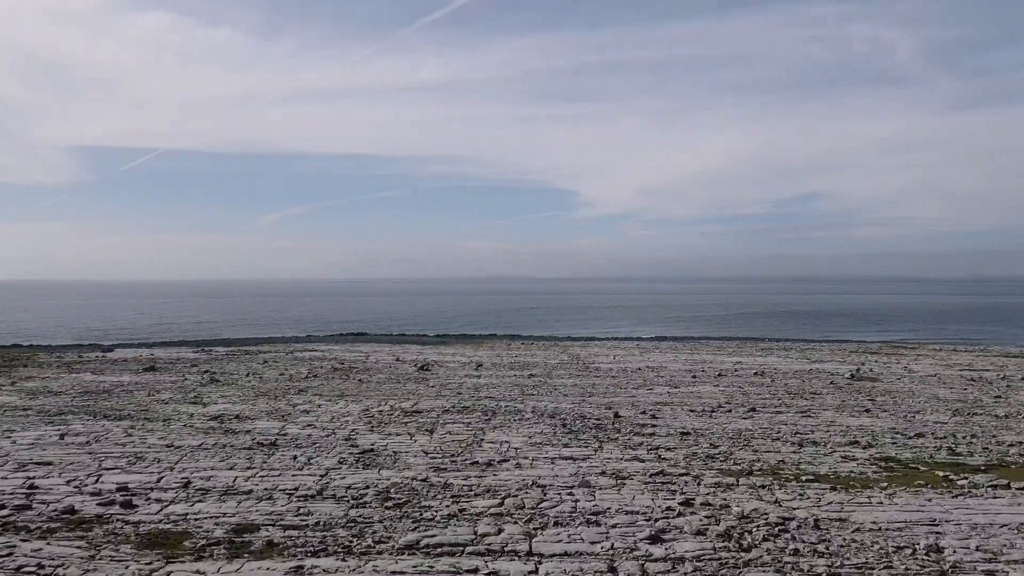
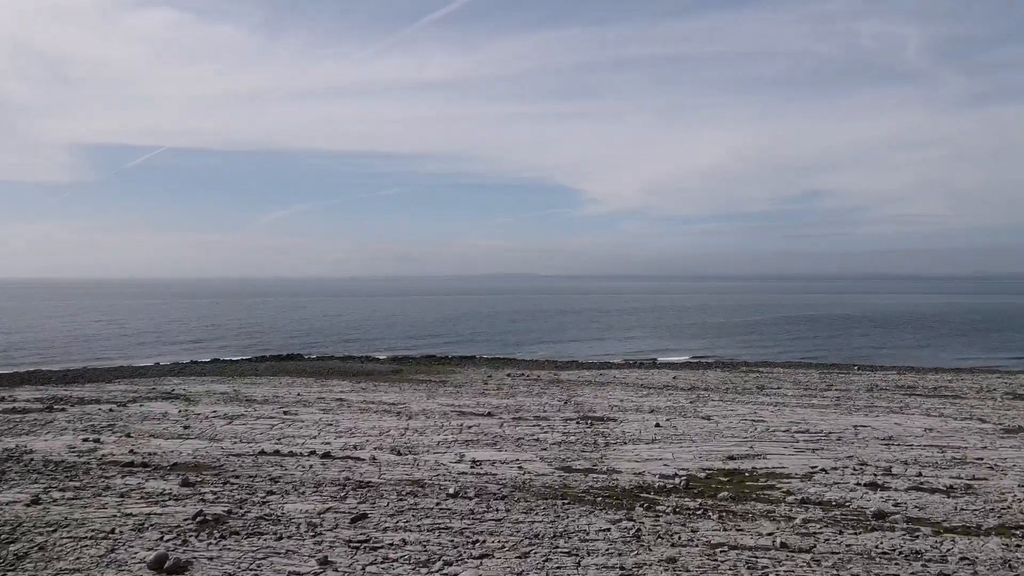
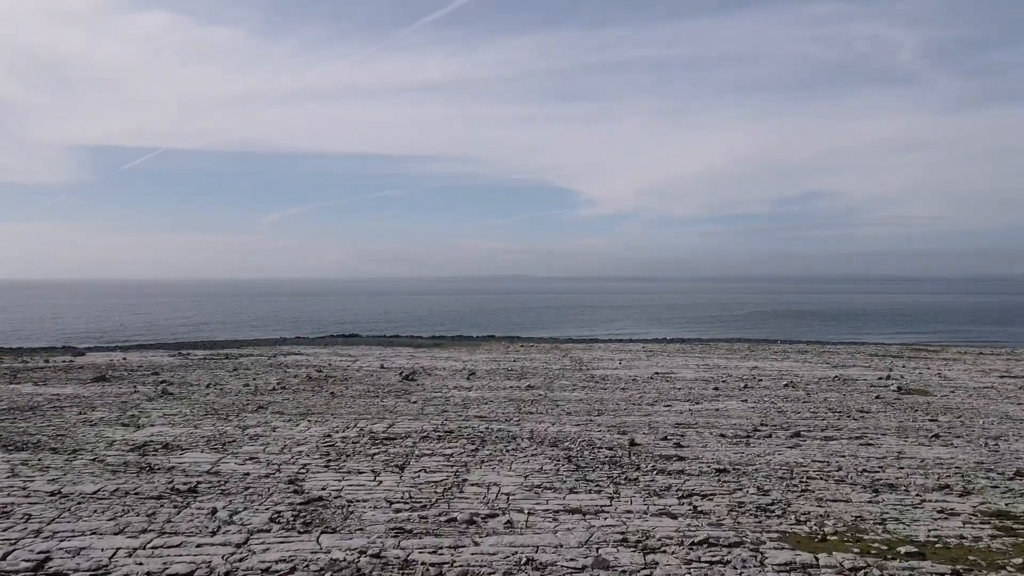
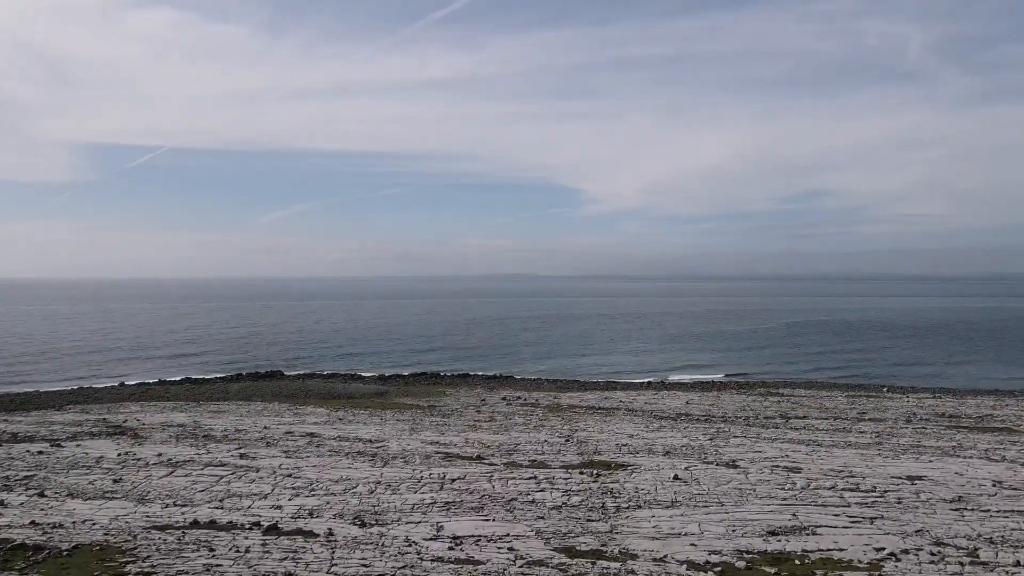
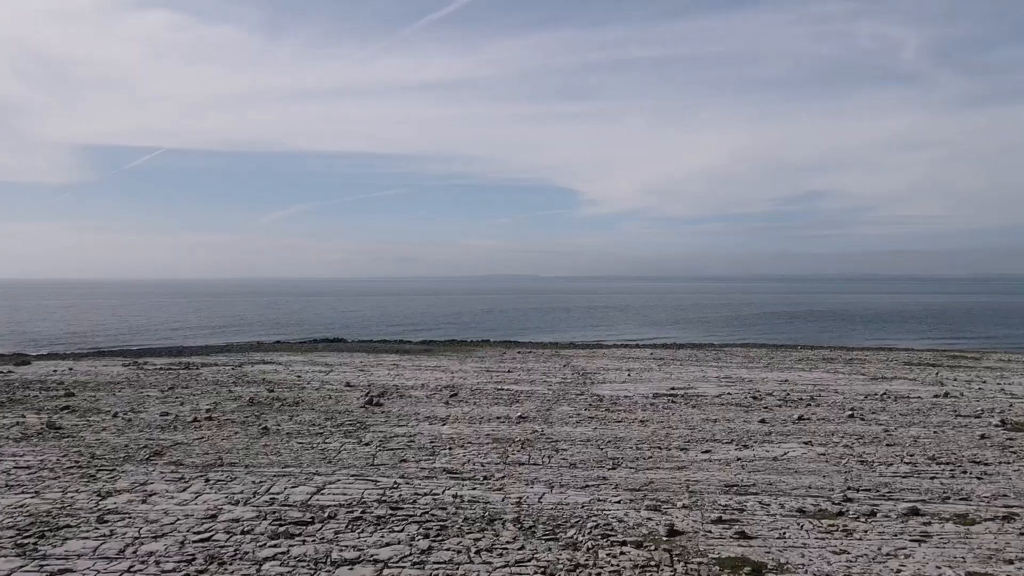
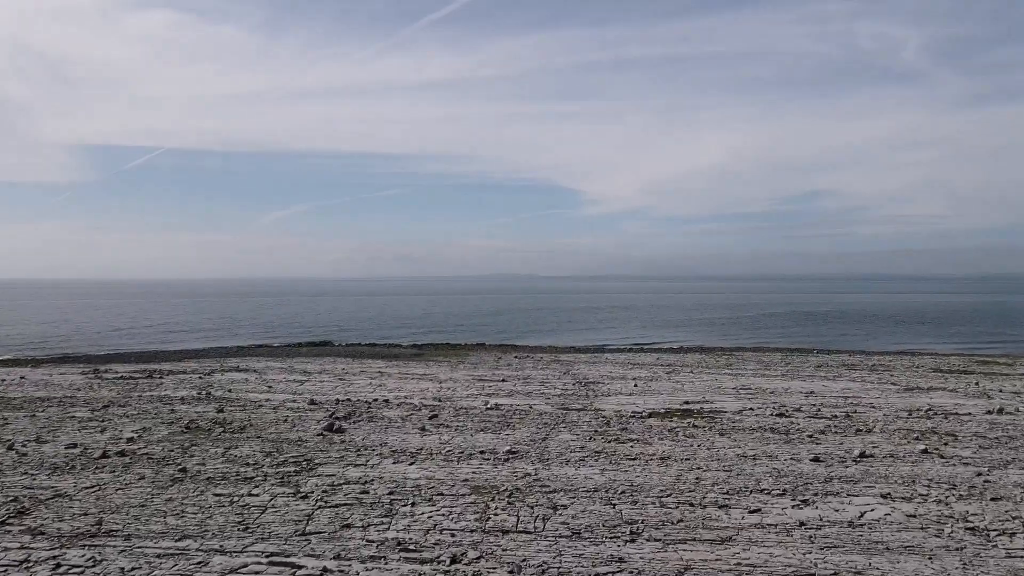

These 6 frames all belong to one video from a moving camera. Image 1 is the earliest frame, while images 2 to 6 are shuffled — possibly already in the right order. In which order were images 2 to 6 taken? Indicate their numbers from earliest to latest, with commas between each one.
3, 5, 6, 2, 4
